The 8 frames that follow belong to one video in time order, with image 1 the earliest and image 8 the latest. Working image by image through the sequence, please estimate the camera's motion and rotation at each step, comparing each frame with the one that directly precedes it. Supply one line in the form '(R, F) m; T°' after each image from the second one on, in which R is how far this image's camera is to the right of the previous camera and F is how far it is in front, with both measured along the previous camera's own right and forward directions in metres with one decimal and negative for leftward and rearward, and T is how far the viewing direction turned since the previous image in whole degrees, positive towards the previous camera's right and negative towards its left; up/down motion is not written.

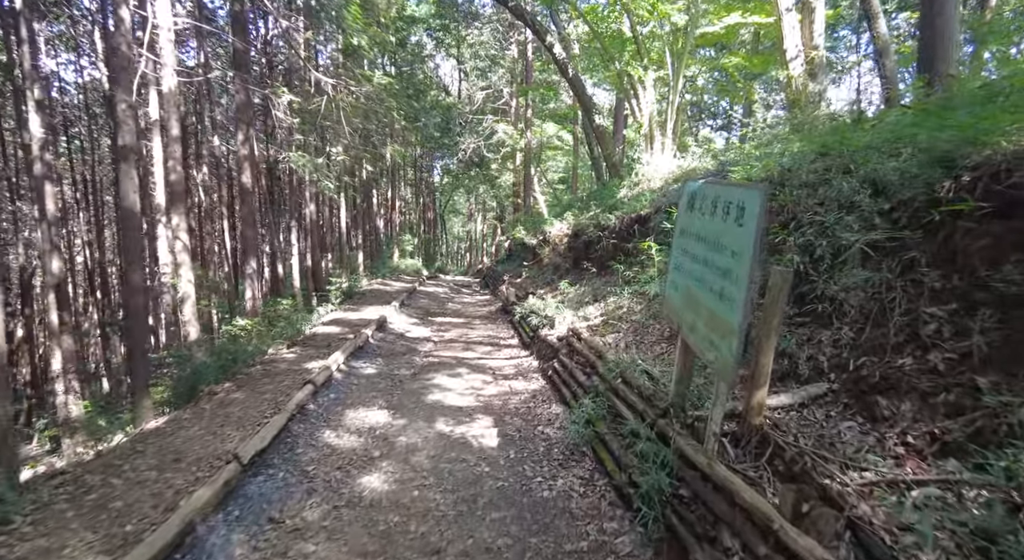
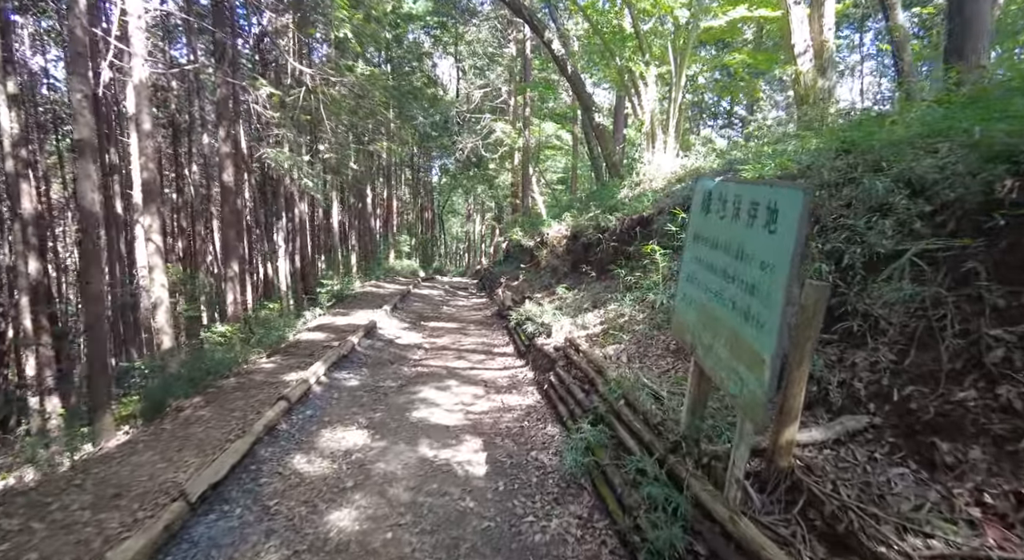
(+0.1, +0.5) m; 0°
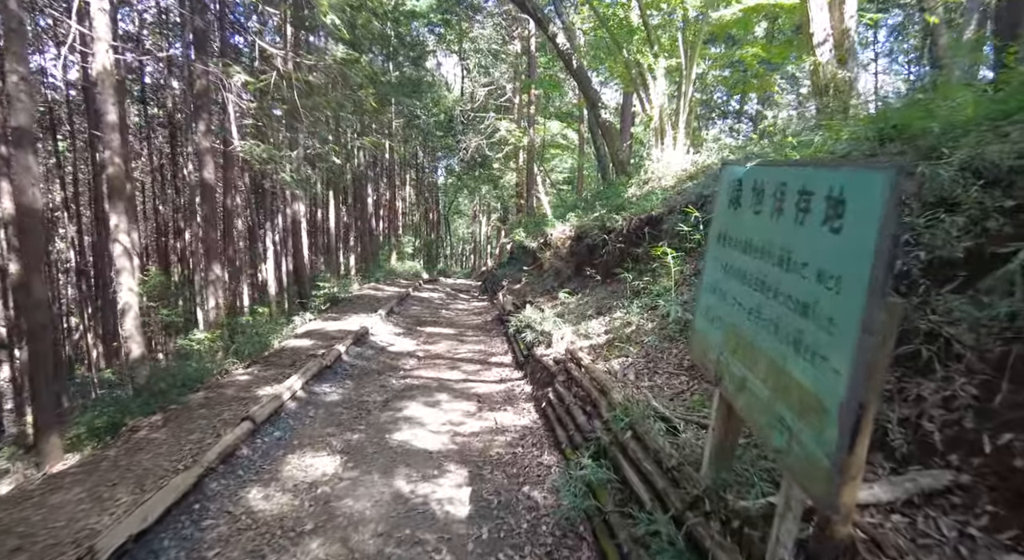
(+0.2, +0.7) m; -1°
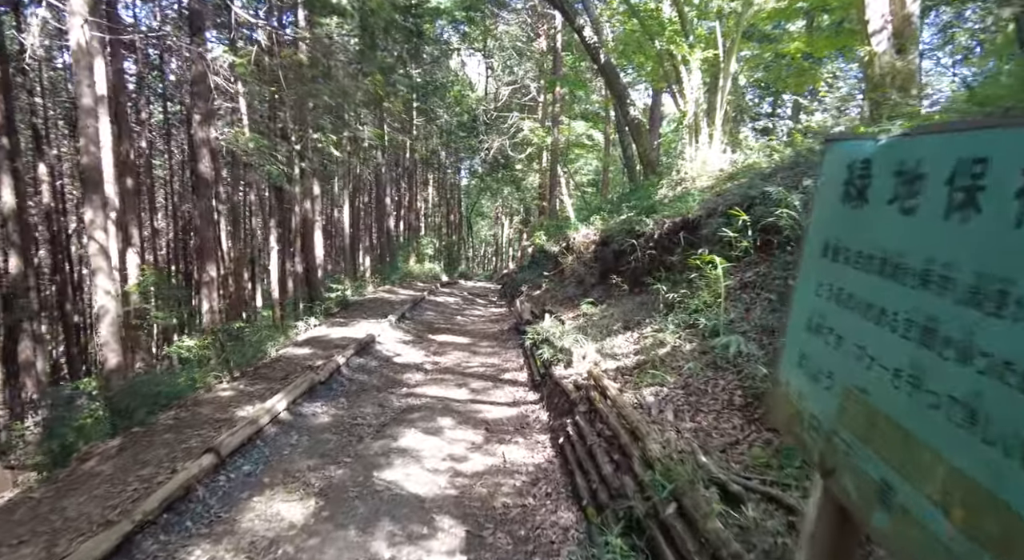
(+0.1, +0.9) m; -3°
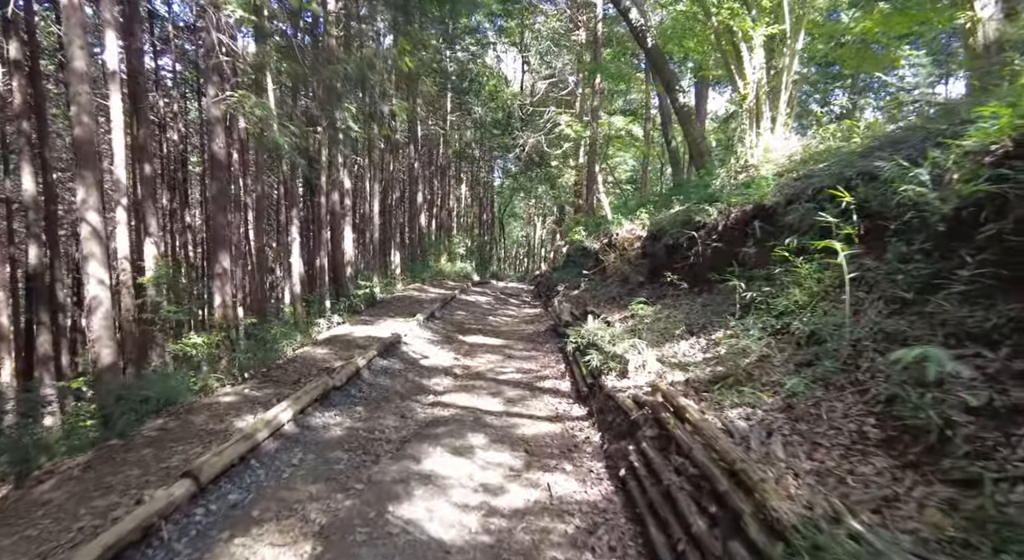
(-0.2, +1.0) m; -4°
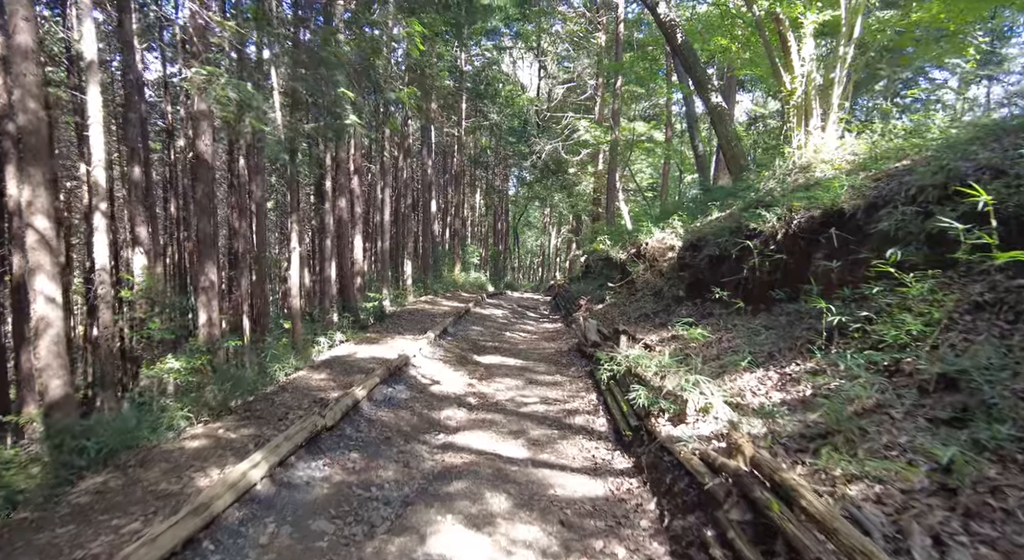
(-0.1, +1.1) m; -2°
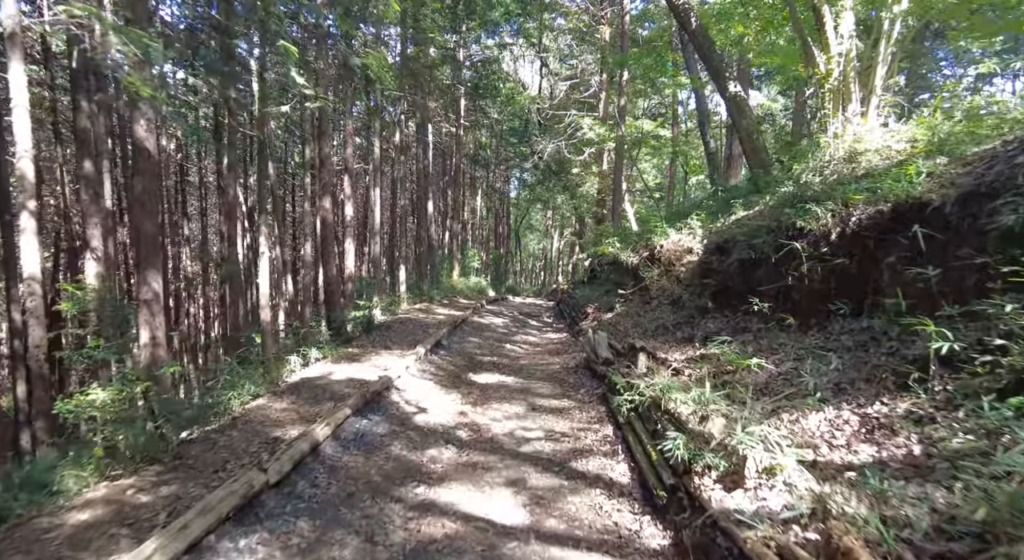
(0.0, +1.2) m; 0°
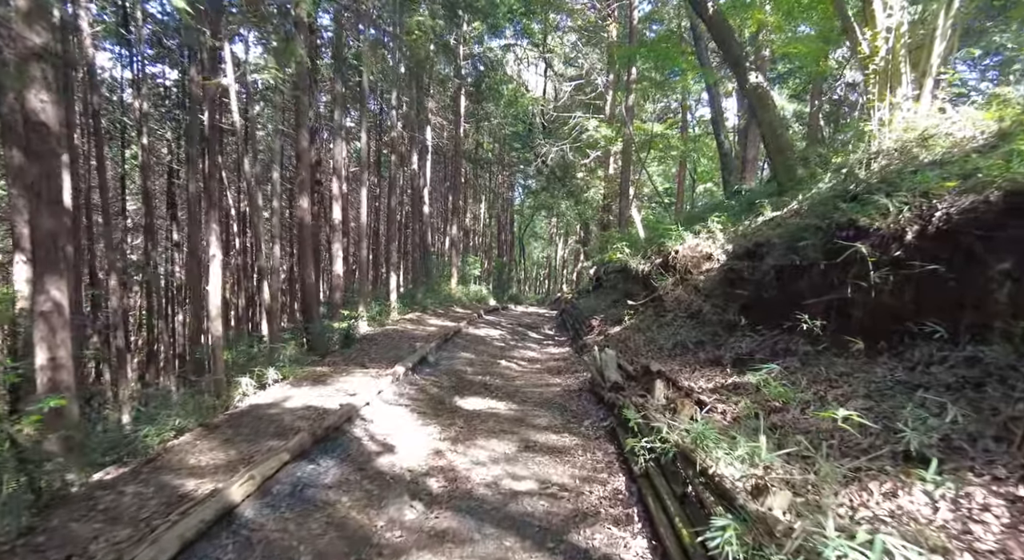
(+0.2, +1.2) m; -1°
